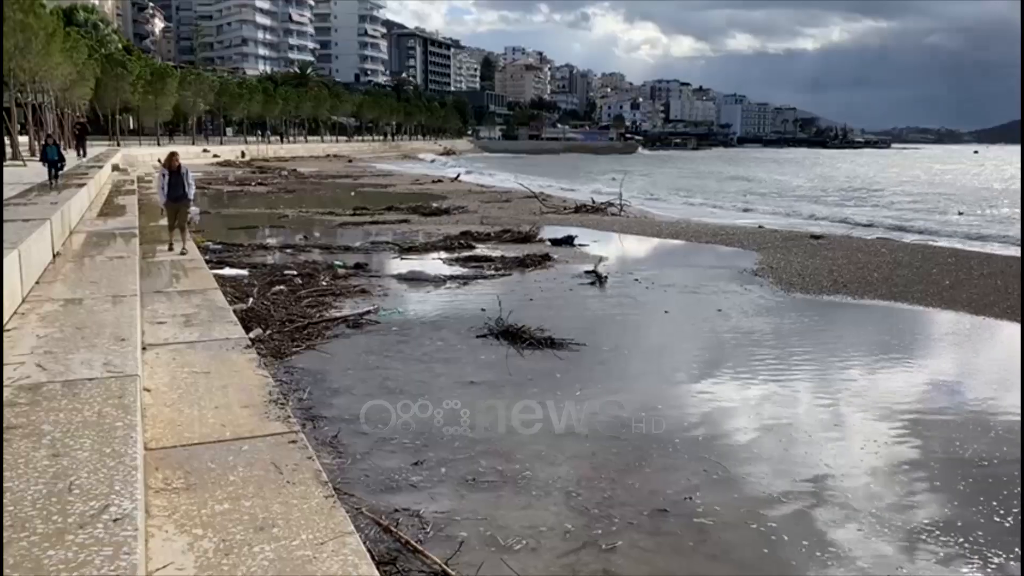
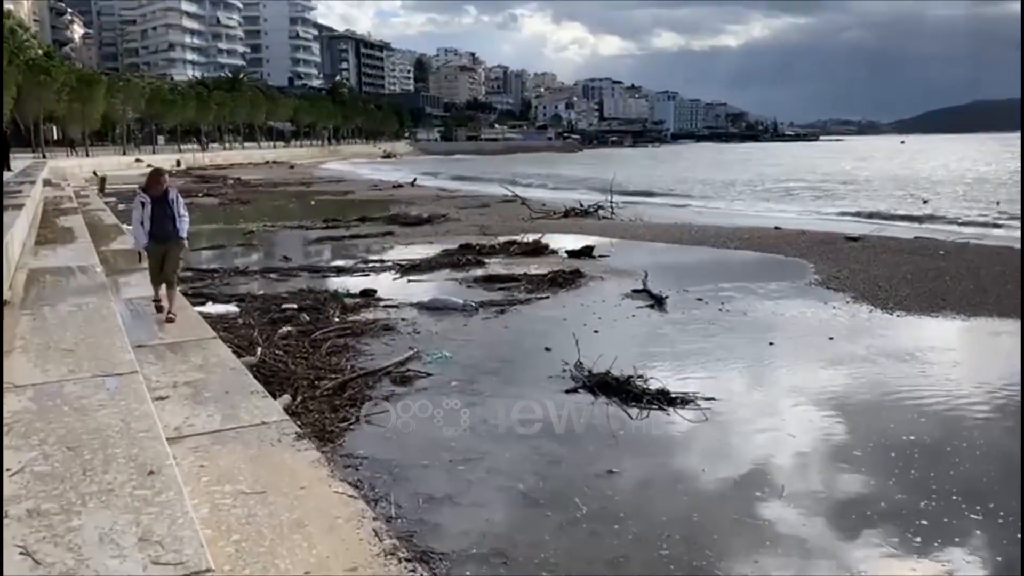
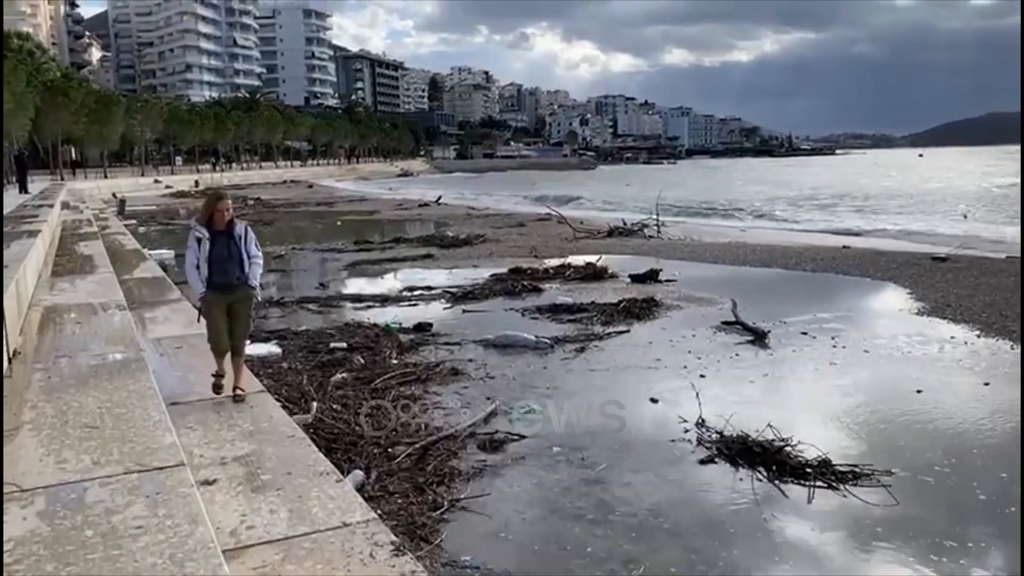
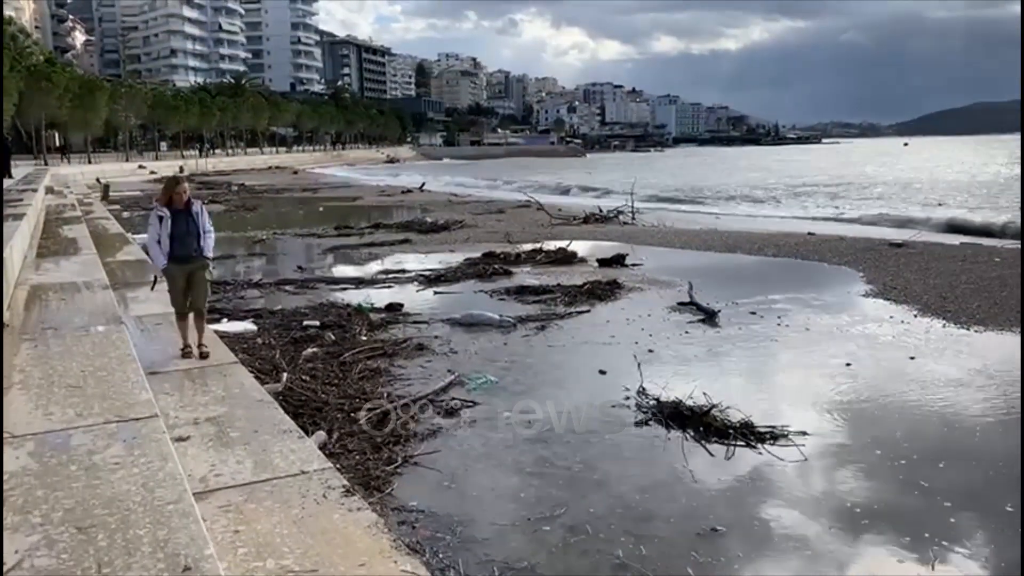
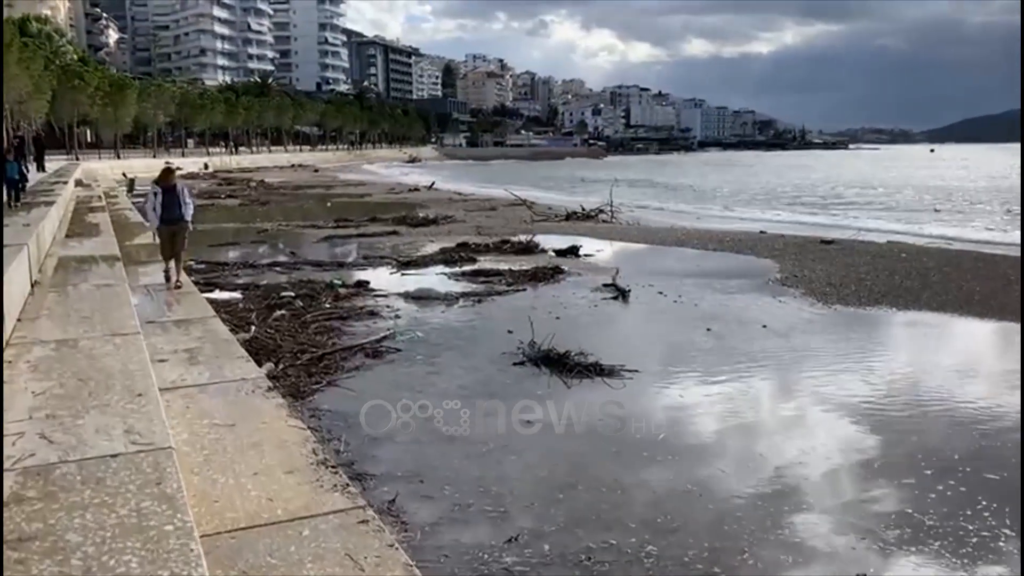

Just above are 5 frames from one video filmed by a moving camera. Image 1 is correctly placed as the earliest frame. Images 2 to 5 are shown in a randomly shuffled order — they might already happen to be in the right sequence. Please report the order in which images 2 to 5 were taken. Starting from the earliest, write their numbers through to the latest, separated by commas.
5, 2, 4, 3
